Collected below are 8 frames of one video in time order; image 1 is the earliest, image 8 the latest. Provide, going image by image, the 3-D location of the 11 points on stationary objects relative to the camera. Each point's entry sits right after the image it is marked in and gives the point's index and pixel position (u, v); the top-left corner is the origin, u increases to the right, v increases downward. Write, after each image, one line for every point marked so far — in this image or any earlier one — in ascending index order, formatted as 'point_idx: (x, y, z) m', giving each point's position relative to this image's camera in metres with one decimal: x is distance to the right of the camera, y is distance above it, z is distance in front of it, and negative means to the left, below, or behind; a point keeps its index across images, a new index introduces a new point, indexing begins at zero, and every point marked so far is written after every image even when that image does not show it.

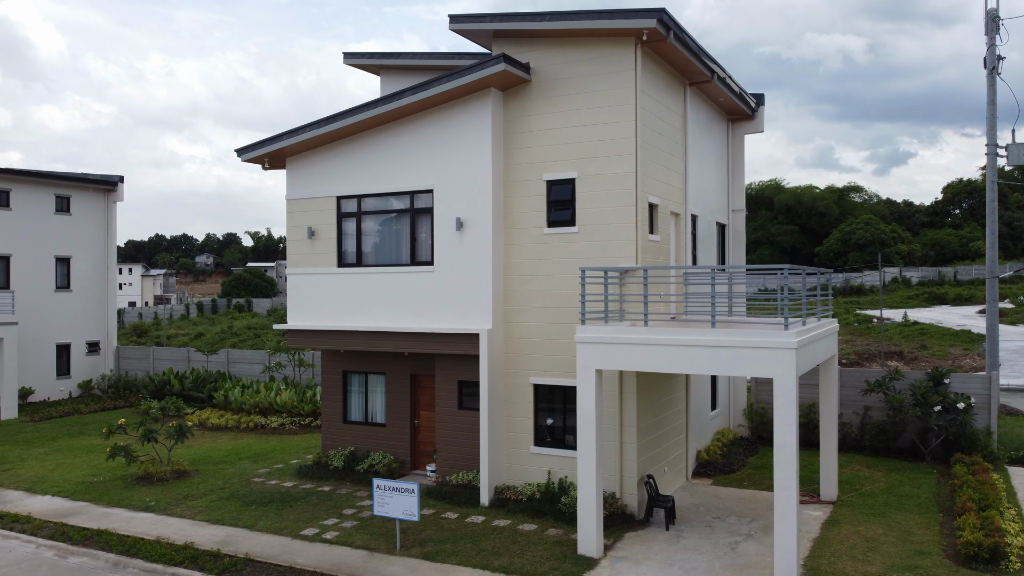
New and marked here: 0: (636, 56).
0: (+1.9, +3.5, +10.7) m
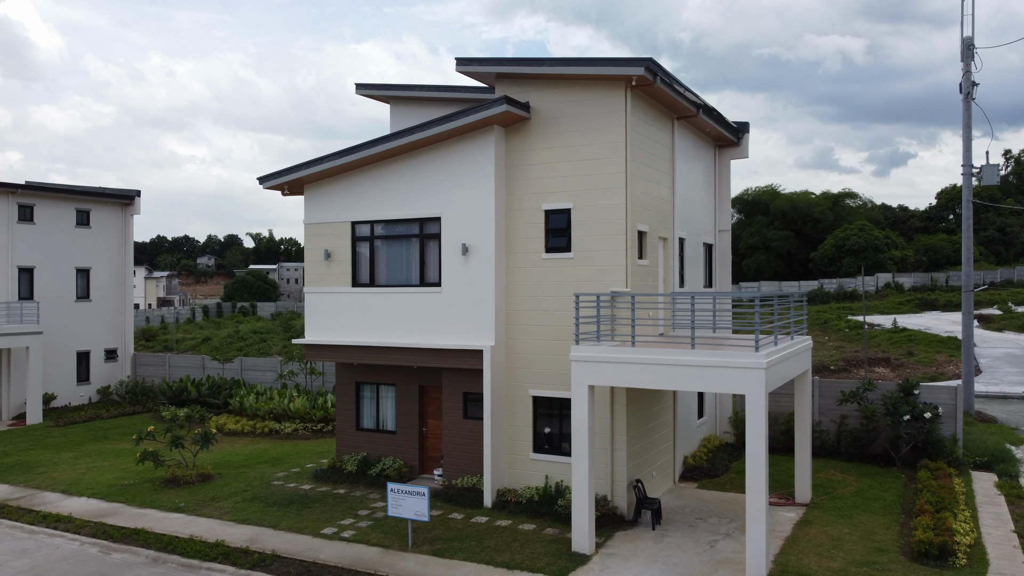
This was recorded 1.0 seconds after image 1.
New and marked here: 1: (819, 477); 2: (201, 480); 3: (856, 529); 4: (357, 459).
0: (+1.9, +3.1, +11.8) m
1: (+6.0, -3.7, +13.9) m
2: (-6.4, -3.9, +14.6) m
3: (+5.4, -3.8, +11.2) m
4: (-3.1, -3.4, +14.3) m
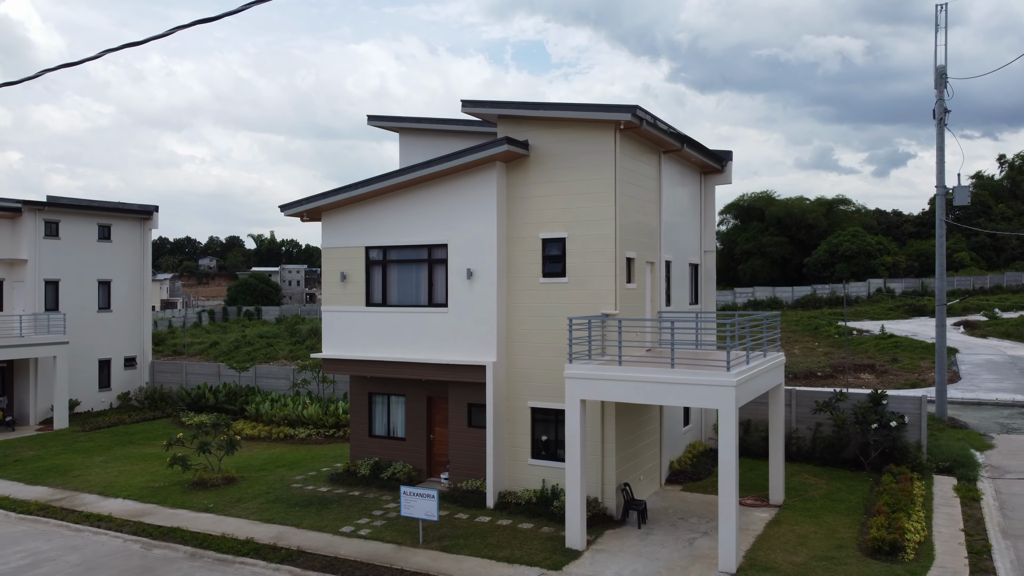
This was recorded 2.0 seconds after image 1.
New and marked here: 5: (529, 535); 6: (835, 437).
0: (+1.9, +2.7, +13.0) m
1: (+6.0, -4.1, +15.2) m
2: (-6.4, -4.3, +15.8) m
3: (+5.4, -4.2, +12.5) m
4: (-3.1, -3.8, +15.6) m
5: (+0.3, -4.2, +12.3) m
6: (+7.3, -3.4, +16.3) m
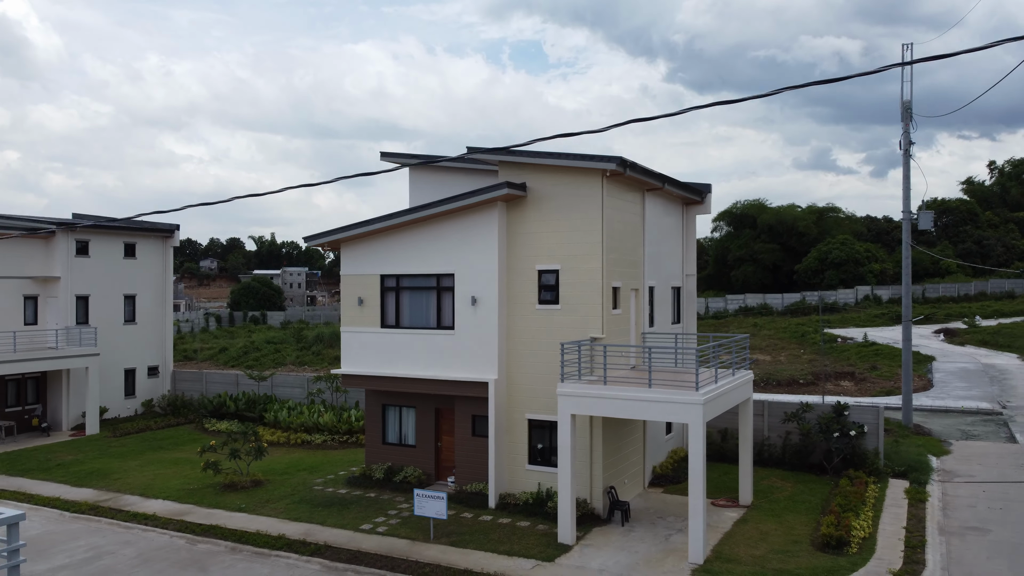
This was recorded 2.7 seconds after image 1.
0: (+1.9, +2.1, +14.8) m
1: (+5.9, -4.6, +17.0) m
2: (-6.4, -4.9, +17.6) m
3: (+5.4, -4.7, +14.3) m
4: (-3.1, -4.4, +17.4) m
5: (+0.3, -4.8, +14.1) m
6: (+7.3, -3.9, +18.1) m
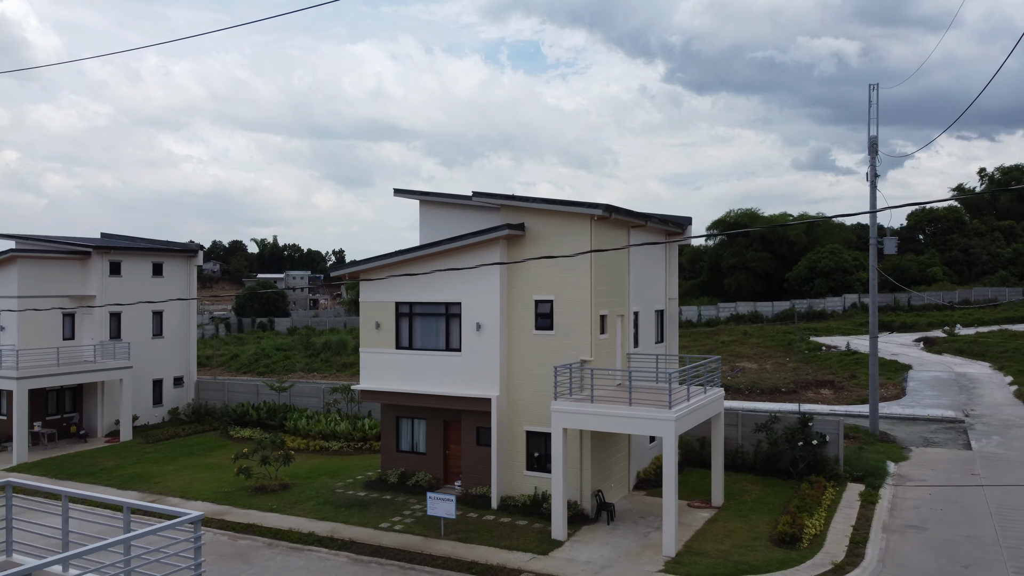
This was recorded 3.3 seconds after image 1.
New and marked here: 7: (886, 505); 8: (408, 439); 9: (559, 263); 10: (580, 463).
0: (+1.9, +1.5, +17.0) m
1: (+5.9, -5.3, +19.2) m
2: (-6.4, -5.5, +19.8) m
3: (+5.4, -5.4, +16.4) m
4: (-3.1, -5.1, +19.5) m
5: (+0.3, -5.5, +16.3) m
6: (+7.3, -4.6, +20.2) m
7: (+9.5, -5.5, +18.1) m
8: (-2.9, -4.2, +19.8) m
9: (+1.1, +0.6, +17.4) m
10: (+1.6, -4.1, +16.9) m
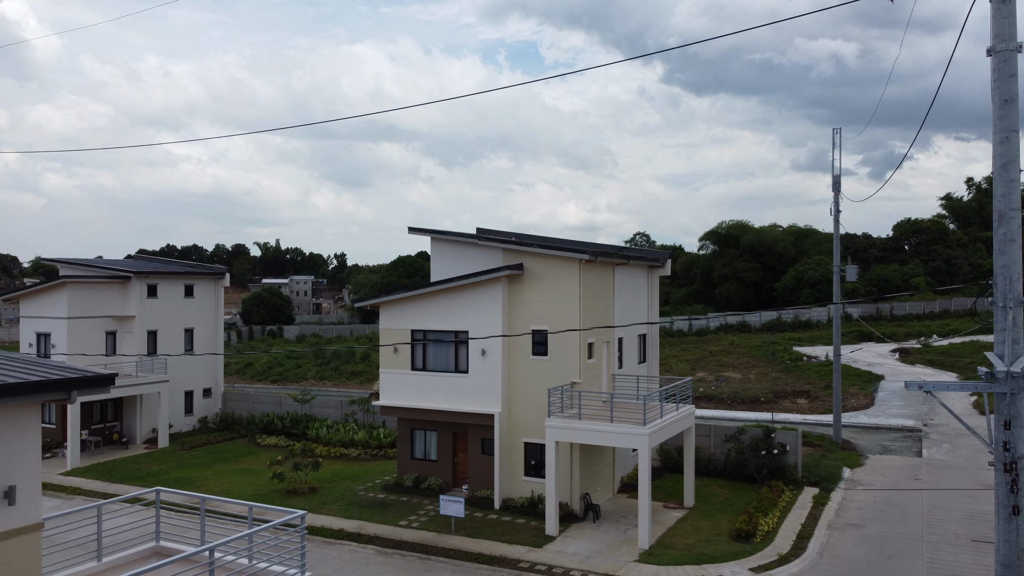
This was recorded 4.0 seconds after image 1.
0: (+1.9, +0.6, +19.9) m
1: (+5.9, -6.2, +22.1) m
2: (-6.4, -6.4, +22.6) m
3: (+5.4, -6.3, +19.3) m
4: (-3.1, -5.9, +22.4) m
5: (+0.3, -6.4, +19.1) m
6: (+7.3, -5.5, +23.1) m
7: (+9.5, -6.4, +21.0) m
8: (-2.9, -5.1, +22.7) m
9: (+1.1, -0.3, +20.3) m
10: (+1.6, -5.0, +19.8) m
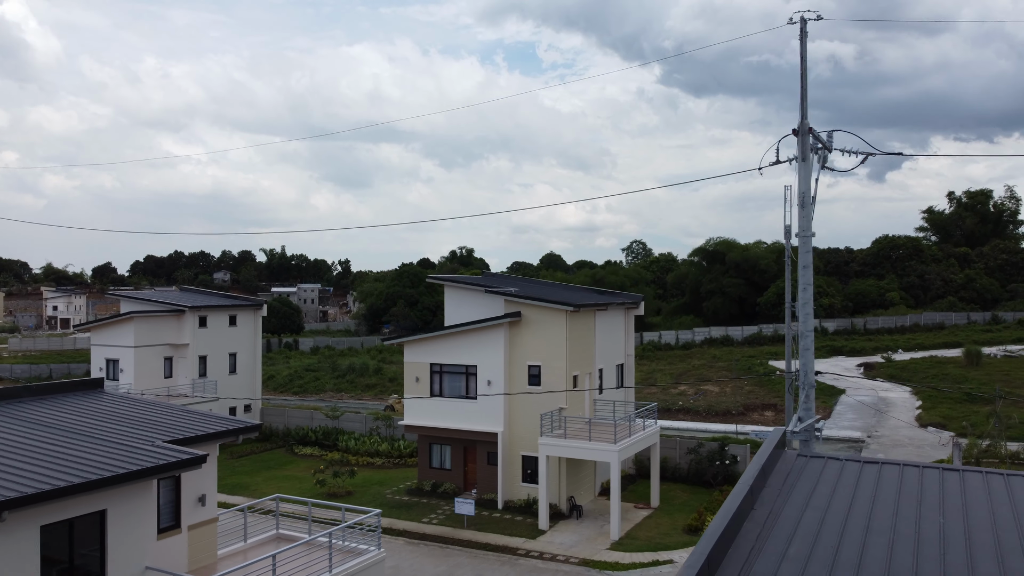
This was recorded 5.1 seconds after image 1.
0: (+1.9, -1.0, +24.9) m
1: (+5.9, -7.8, +27.1) m
2: (-6.4, -8.0, +27.7) m
3: (+5.4, -7.9, +24.4) m
4: (-3.1, -7.5, +27.4) m
5: (+0.3, -7.9, +24.2) m
6: (+7.3, -7.1, +28.2) m
7: (+9.5, -8.0, +26.0) m
8: (-2.9, -6.6, +27.7) m
9: (+1.2, -1.8, +25.3) m
10: (+1.6, -6.6, +24.8) m
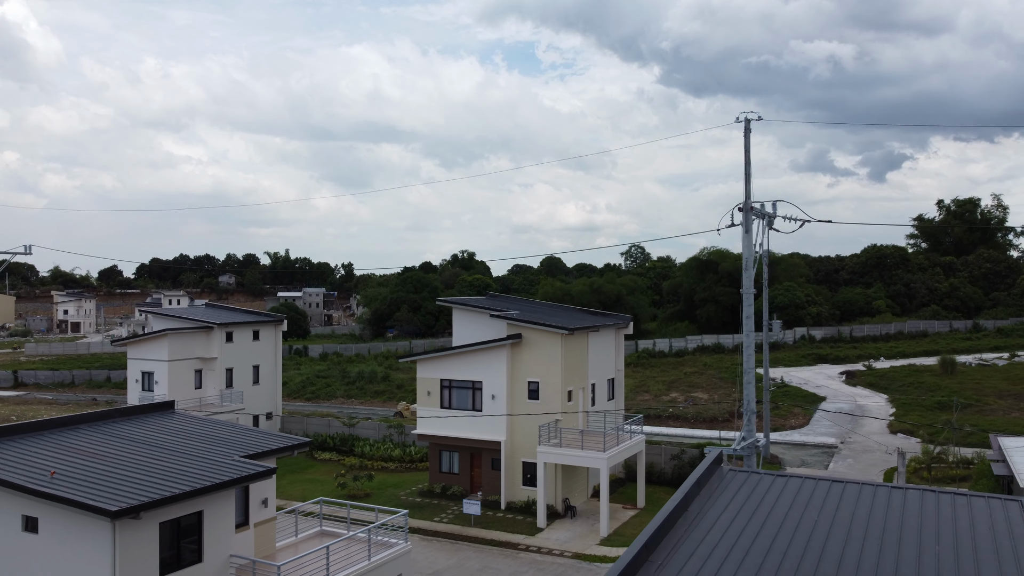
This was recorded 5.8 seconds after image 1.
0: (+2.0, -2.0, +28.1) m
1: (+6.0, -8.8, +30.3) m
2: (-6.3, -9.0, +30.8) m
3: (+5.4, -8.9, +27.5) m
4: (-3.1, -8.5, +30.6) m
5: (+0.4, -8.9, +27.3) m
6: (+7.4, -8.1, +31.3) m
7: (+9.5, -9.0, +29.2) m
8: (-2.8, -7.6, +30.9) m
9: (+1.2, -2.8, +28.5) m
10: (+1.7, -7.6, +28.0) m
